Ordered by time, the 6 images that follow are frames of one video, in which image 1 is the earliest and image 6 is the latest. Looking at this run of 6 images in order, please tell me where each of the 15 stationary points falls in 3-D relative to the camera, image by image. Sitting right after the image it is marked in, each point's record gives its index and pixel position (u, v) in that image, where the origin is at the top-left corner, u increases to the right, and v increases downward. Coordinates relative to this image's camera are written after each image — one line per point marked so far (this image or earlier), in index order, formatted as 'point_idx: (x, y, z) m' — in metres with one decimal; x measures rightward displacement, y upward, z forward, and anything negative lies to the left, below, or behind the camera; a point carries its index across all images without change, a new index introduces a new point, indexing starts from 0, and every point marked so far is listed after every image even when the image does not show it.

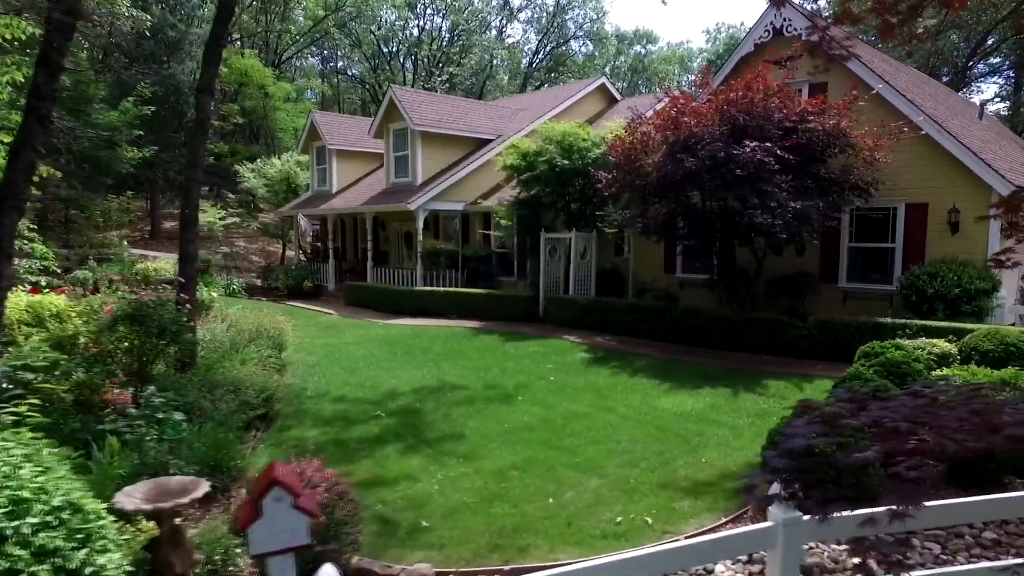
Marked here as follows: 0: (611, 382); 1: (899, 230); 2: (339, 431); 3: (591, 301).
0: (+1.6, -1.5, +9.4) m
1: (+7.3, +1.1, +11.3) m
2: (-2.2, -1.8, +7.6) m
3: (+1.8, -0.3, +13.4) m
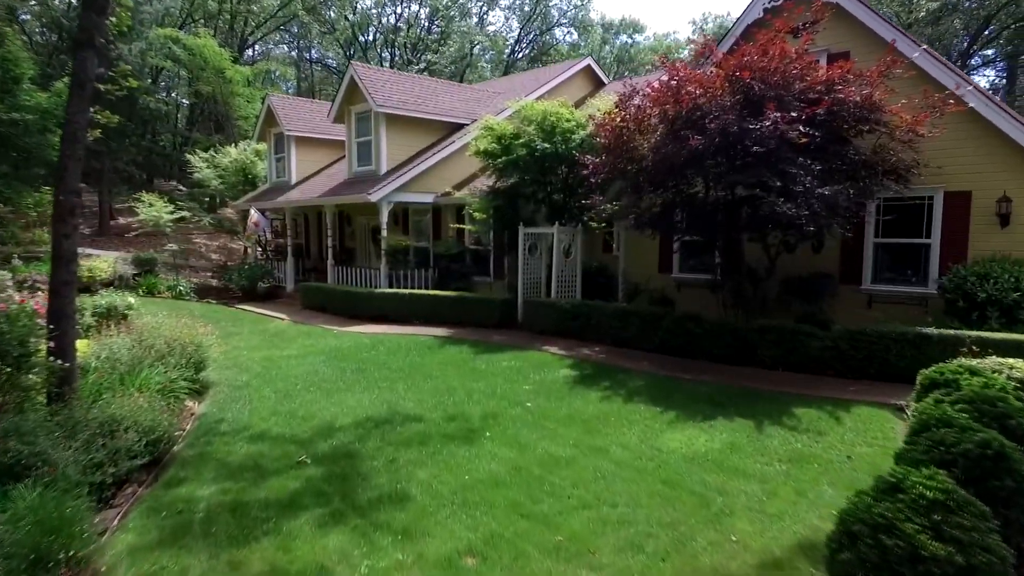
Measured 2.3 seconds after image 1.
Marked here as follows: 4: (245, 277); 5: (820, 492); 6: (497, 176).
0: (+1.1, -1.6, +7.6) m
1: (+6.8, +1.0, +9.6) m
2: (-2.6, -1.9, +5.7) m
3: (+1.2, -0.3, +11.6) m
4: (-8.4, +0.3, +18.9) m
5: (+2.7, -1.8, +5.3) m
6: (-0.3, +2.6, +13.6) m
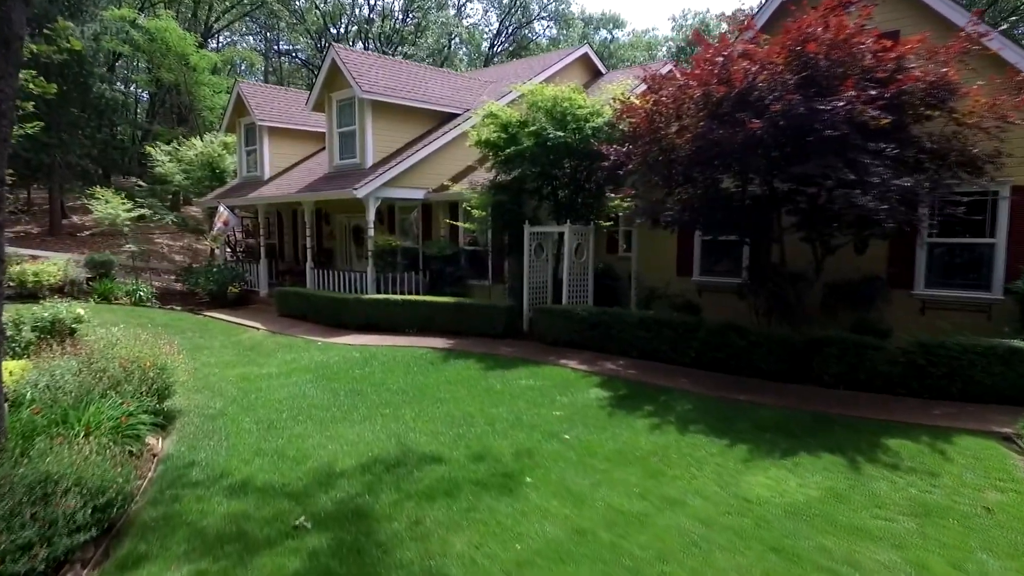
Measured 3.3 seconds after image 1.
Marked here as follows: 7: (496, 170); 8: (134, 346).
0: (+1.5, -1.7, +6.4) m
1: (+7.1, +1.0, +8.7) m
2: (-2.1, -2.1, +4.3) m
3: (+1.4, -0.4, +10.4) m
4: (-8.6, +0.2, +17.2) m
5: (+3.2, -1.9, +4.2) m
6: (-0.3, +2.5, +12.3) m
7: (-0.3, +2.5, +12.5) m
8: (-5.3, -0.8, +8.4) m
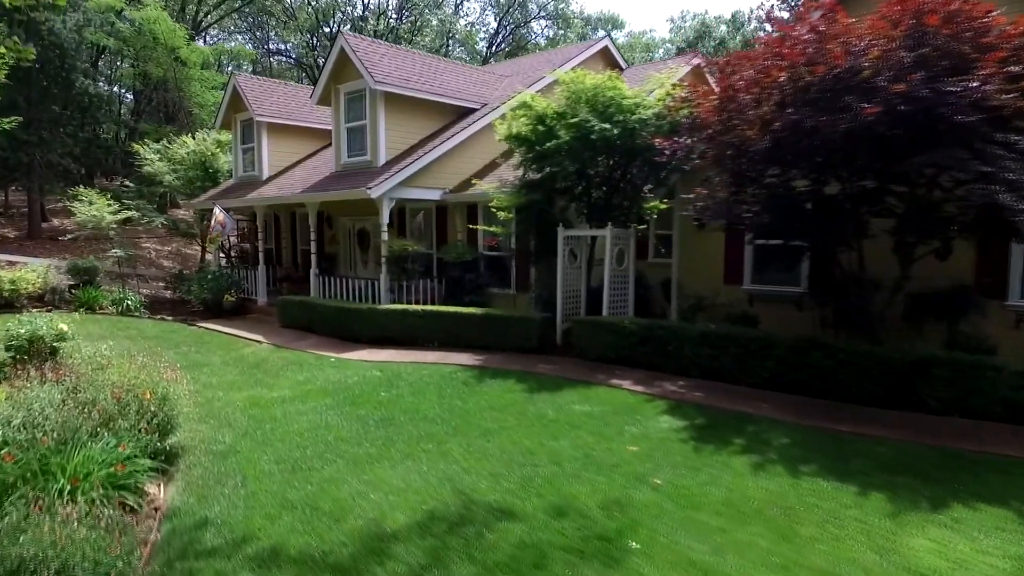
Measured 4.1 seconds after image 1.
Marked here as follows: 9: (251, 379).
0: (+2.3, -1.8, +5.3) m
1: (+7.8, +0.8, +7.7) m
2: (-1.3, -2.2, +3.2) m
3: (+2.1, -0.6, +9.3) m
4: (-8.1, 0.0, +15.9) m
5: (+4.0, -2.0, +3.1) m
6: (+0.3, +2.3, +11.2) m
7: (+0.3, +2.3, +11.4) m
8: (-4.6, -1.0, +7.2) m
9: (-4.1, -1.4, +9.4) m
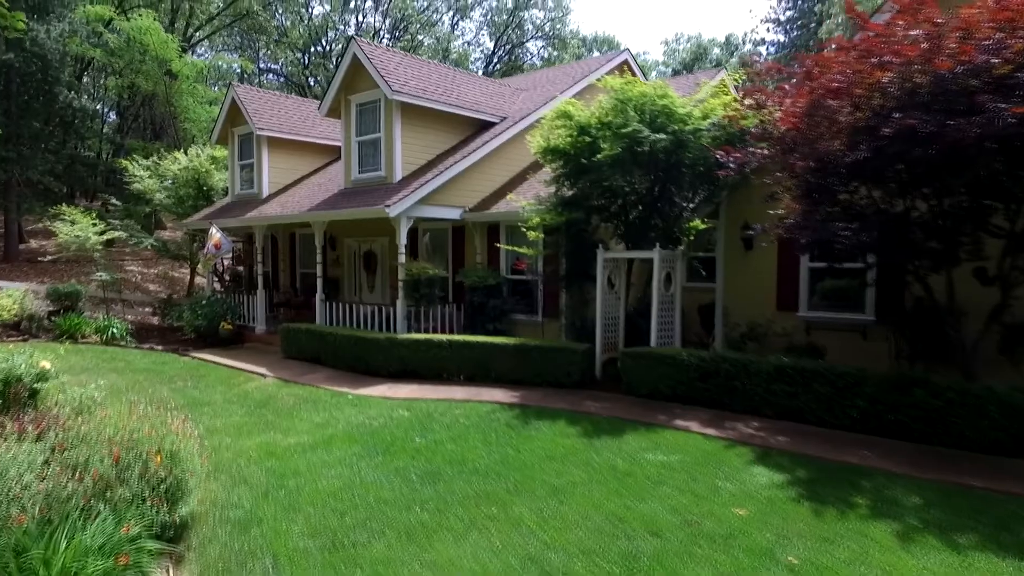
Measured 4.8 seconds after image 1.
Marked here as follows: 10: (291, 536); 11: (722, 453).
0: (+3.0, -2.0, +4.3) m
1: (+8.5, +0.5, +7.0) m
2: (-0.5, -2.4, +2.1) m
3: (+2.7, -1.0, +8.4) m
4: (-7.6, -0.7, +14.6) m
5: (+4.9, -2.2, +2.2) m
6: (+0.9, +1.8, +10.3) m
7: (+0.9, +1.8, +10.5) m
8: (-3.9, -1.3, +6.0) m
9: (-3.5, -1.8, +8.3) m
10: (-1.9, -2.1, +5.0) m
11: (+2.3, -1.8, +6.7) m
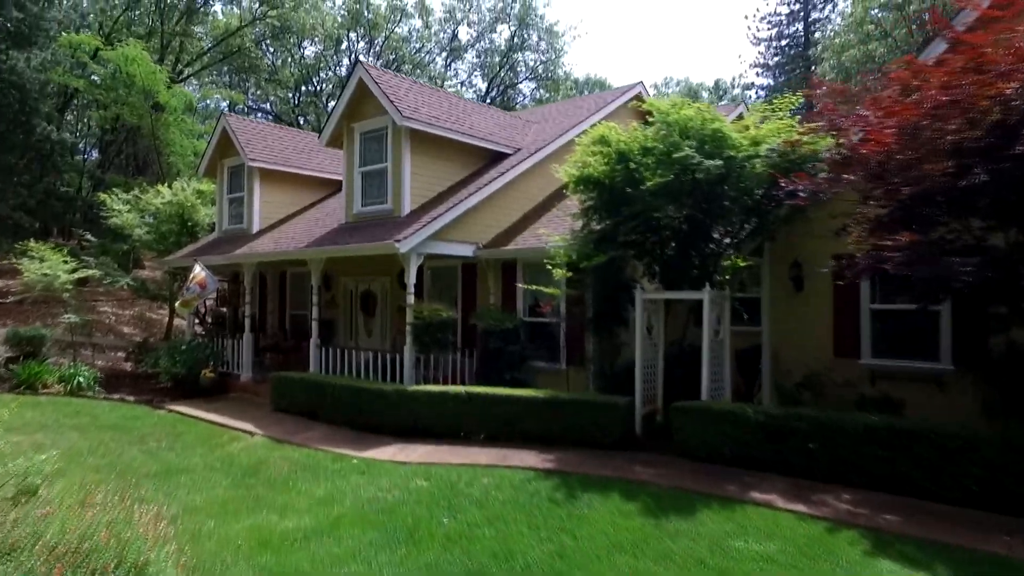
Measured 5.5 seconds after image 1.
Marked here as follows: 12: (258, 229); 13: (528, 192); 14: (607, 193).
0: (+3.6, -2.3, +3.1) m
1: (+9.0, 0.0, +6.0) m
2: (+0.2, -2.5, +0.7) m
3: (+3.2, -1.6, +7.2) m
4: (-7.3, -1.6, +13.2) m
5: (+5.5, -2.3, +1.0) m
6: (+1.3, +1.1, +9.3) m
7: (+1.3, +1.1, +9.4) m
8: (-3.3, -1.7, +4.6) m
9: (-3.0, -2.4, +6.8) m
10: (-1.3, -2.4, +3.6) m
11: (+2.9, -2.3, +5.4) m
12: (-6.2, +1.4, +14.5) m
13: (+0.3, +2.0, +12.5) m
14: (+1.4, +1.4, +8.9) m
